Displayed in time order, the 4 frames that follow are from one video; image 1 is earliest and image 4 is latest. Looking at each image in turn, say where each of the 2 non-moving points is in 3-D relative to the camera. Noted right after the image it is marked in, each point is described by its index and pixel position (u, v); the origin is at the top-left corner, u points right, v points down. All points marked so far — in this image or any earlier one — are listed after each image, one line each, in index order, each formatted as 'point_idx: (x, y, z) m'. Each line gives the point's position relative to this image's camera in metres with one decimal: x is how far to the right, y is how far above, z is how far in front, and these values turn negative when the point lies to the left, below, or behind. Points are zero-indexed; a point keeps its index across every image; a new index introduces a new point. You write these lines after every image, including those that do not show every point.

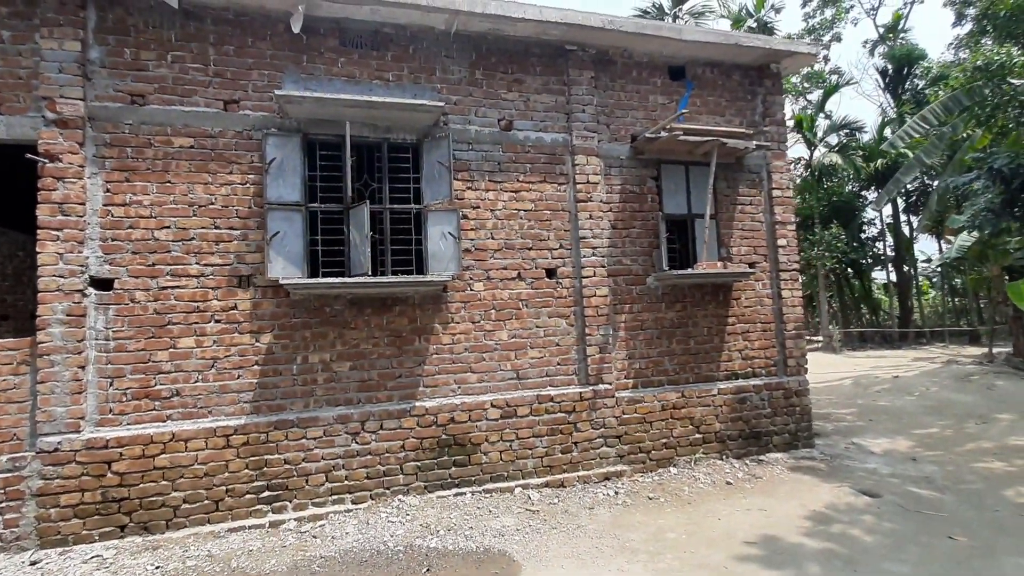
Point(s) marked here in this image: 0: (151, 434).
0: (-2.9, -1.2, +4.1) m
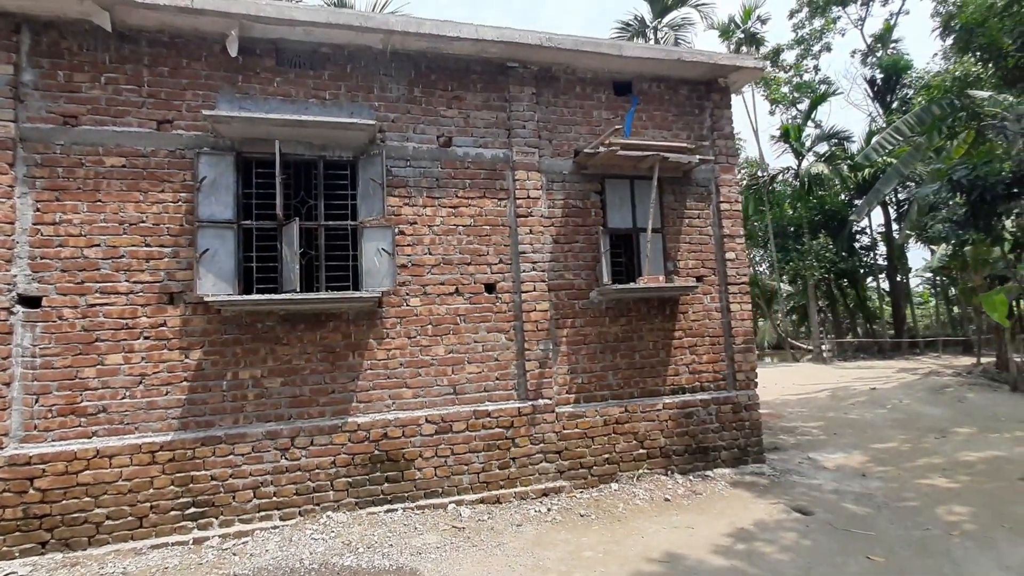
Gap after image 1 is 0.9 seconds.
0: (-3.6, -1.3, +4.1) m
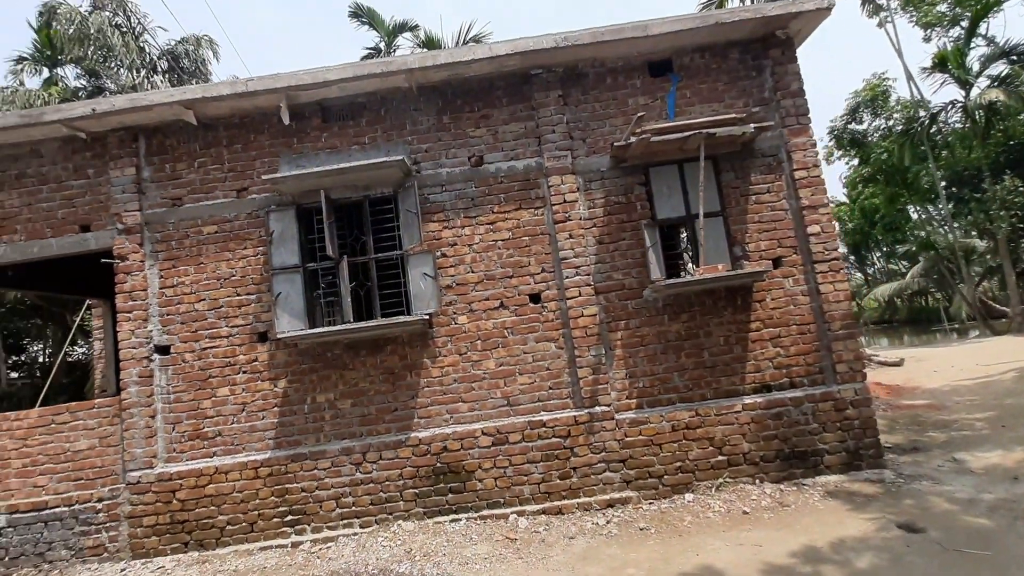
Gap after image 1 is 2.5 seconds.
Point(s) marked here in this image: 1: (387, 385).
0: (-3.1, -1.8, +5.1) m
1: (-1.3, -1.0, +5.2) m
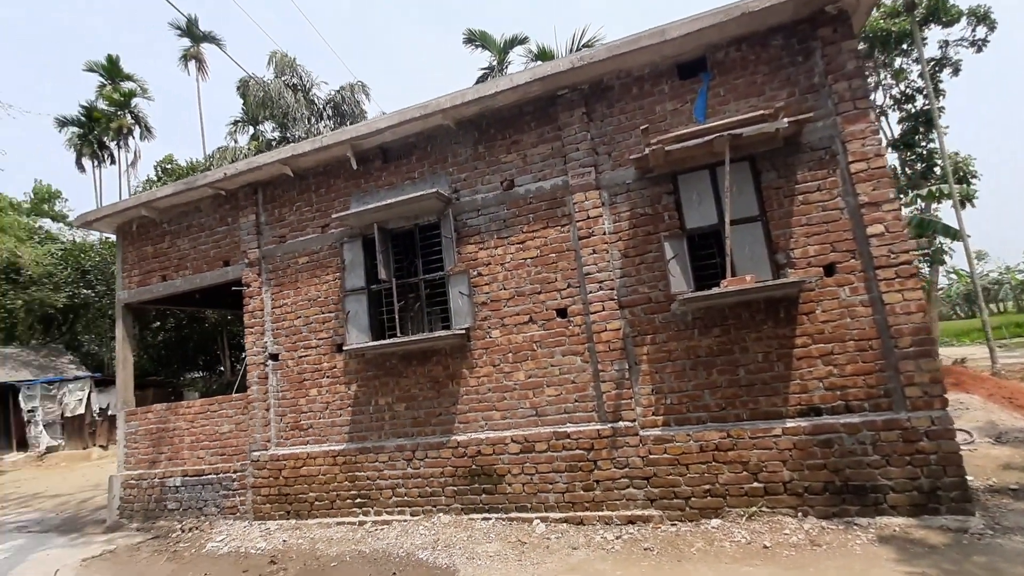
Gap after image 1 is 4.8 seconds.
0: (-2.7, -2.1, +6.3) m
1: (-0.9, -1.2, +5.8) m
